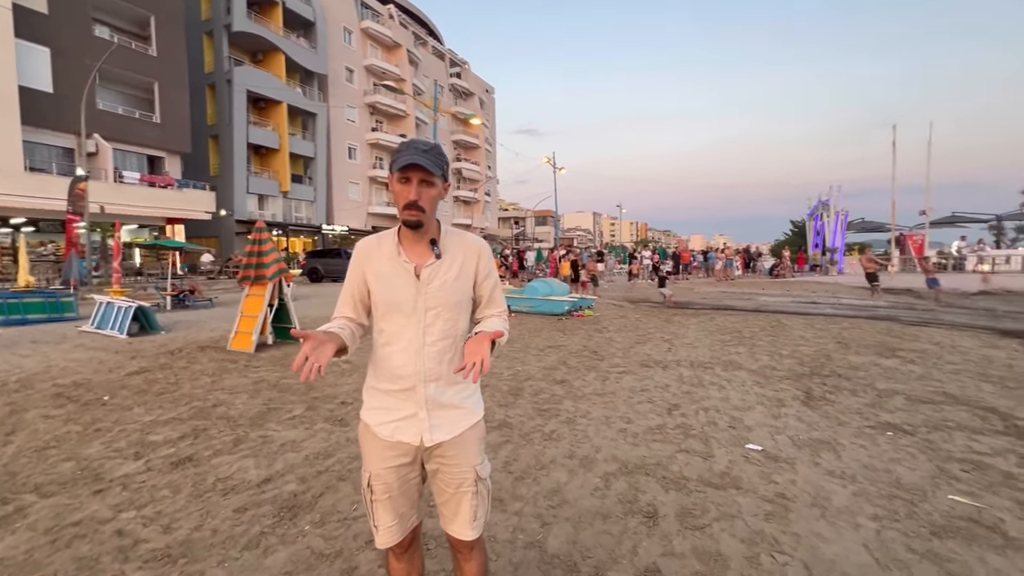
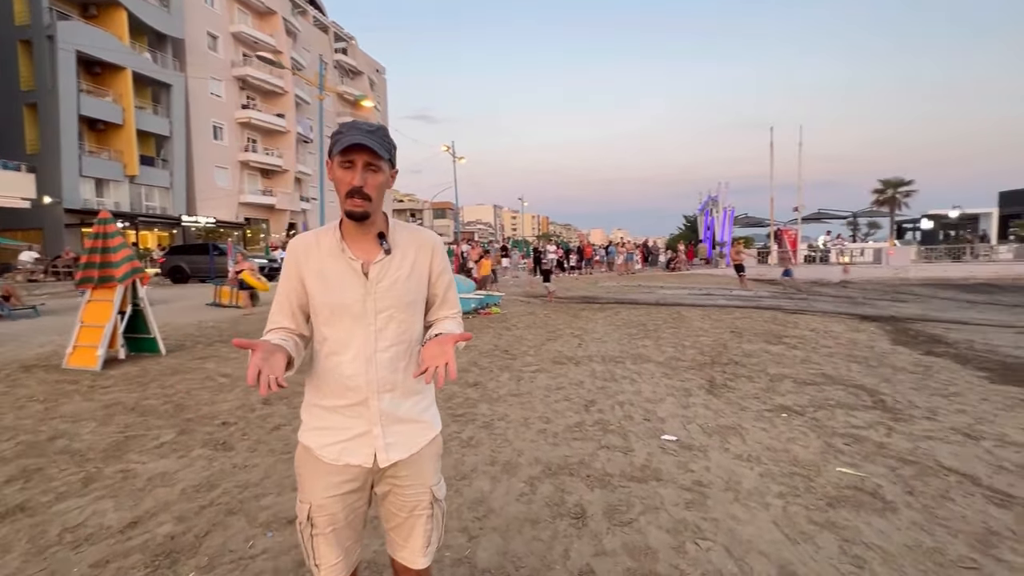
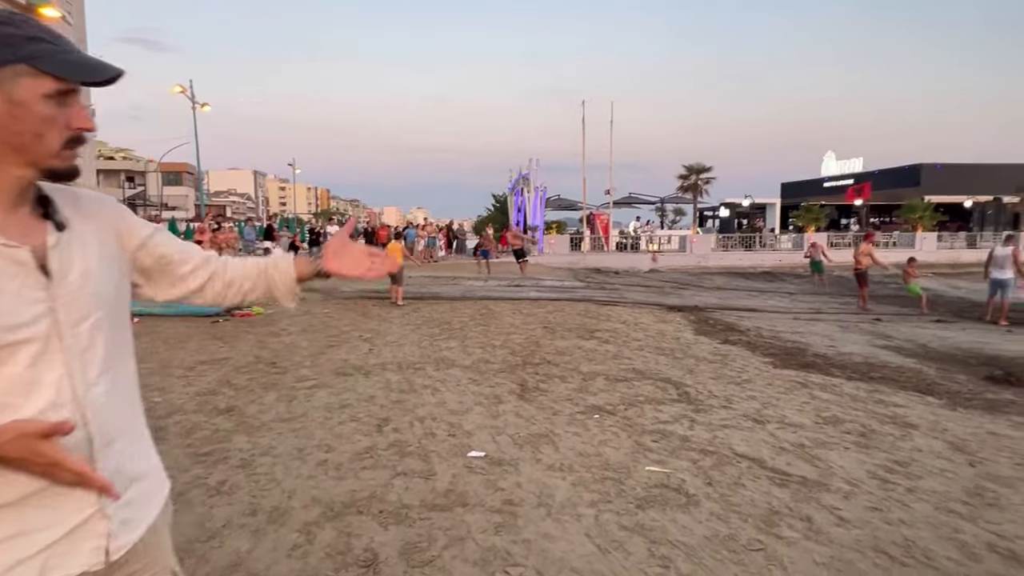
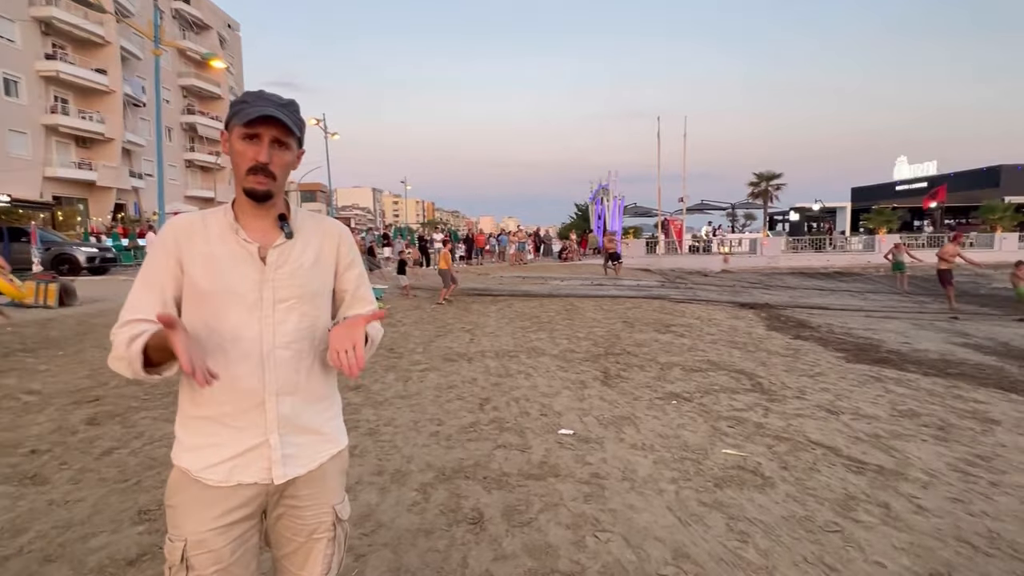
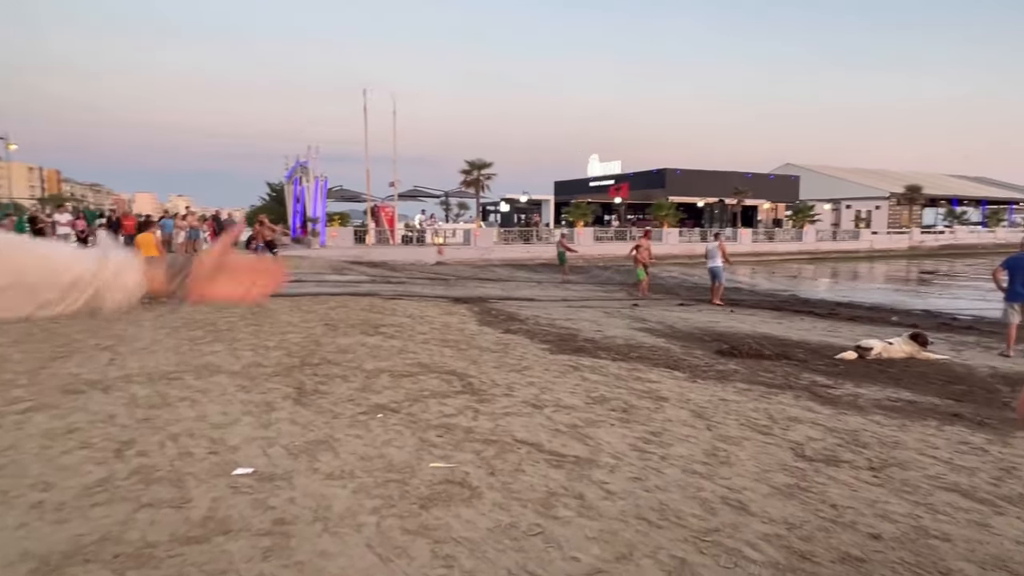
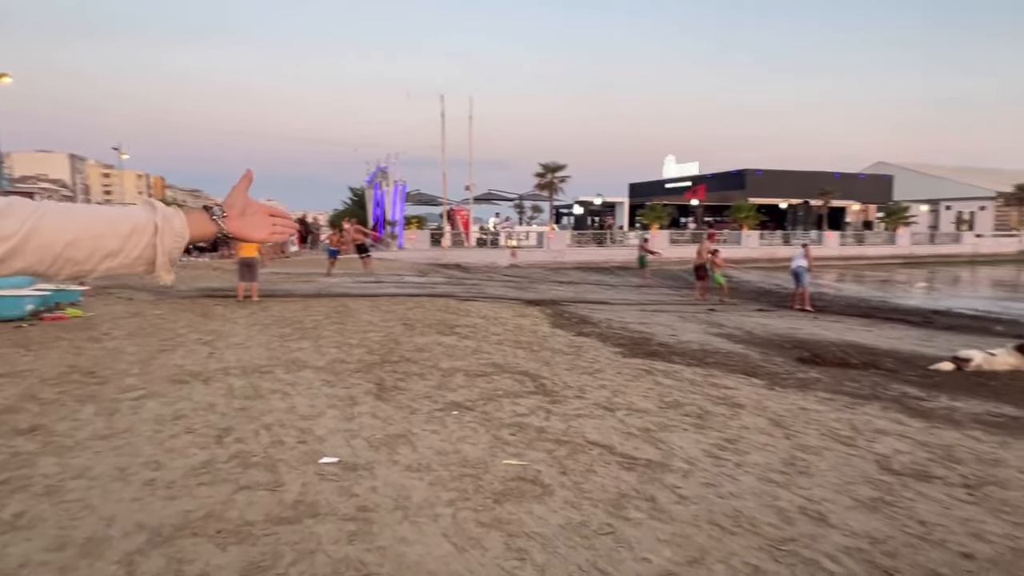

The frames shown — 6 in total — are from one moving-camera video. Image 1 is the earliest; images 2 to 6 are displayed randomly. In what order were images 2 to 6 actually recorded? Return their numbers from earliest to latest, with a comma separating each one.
2, 4, 3, 6, 5
